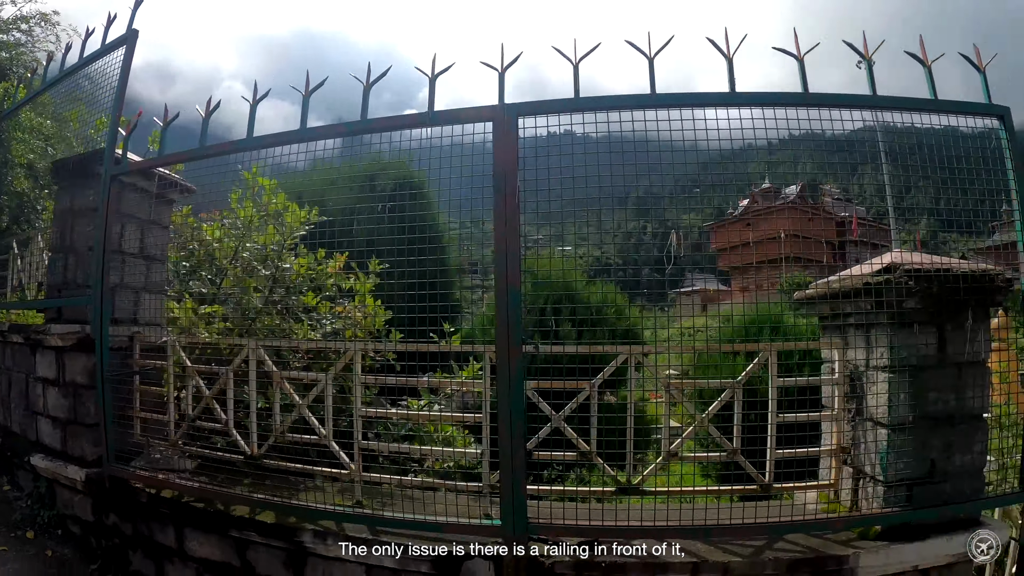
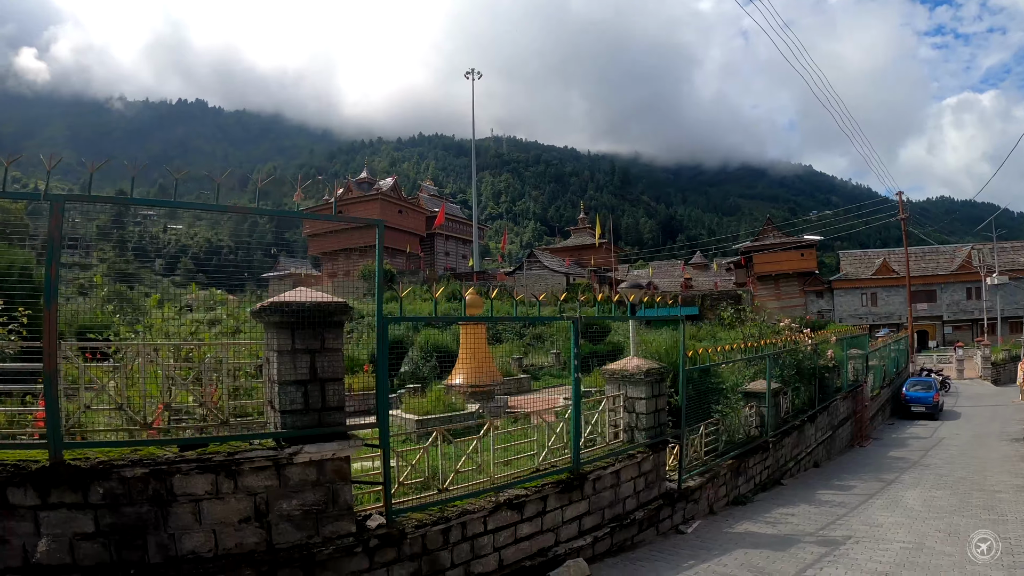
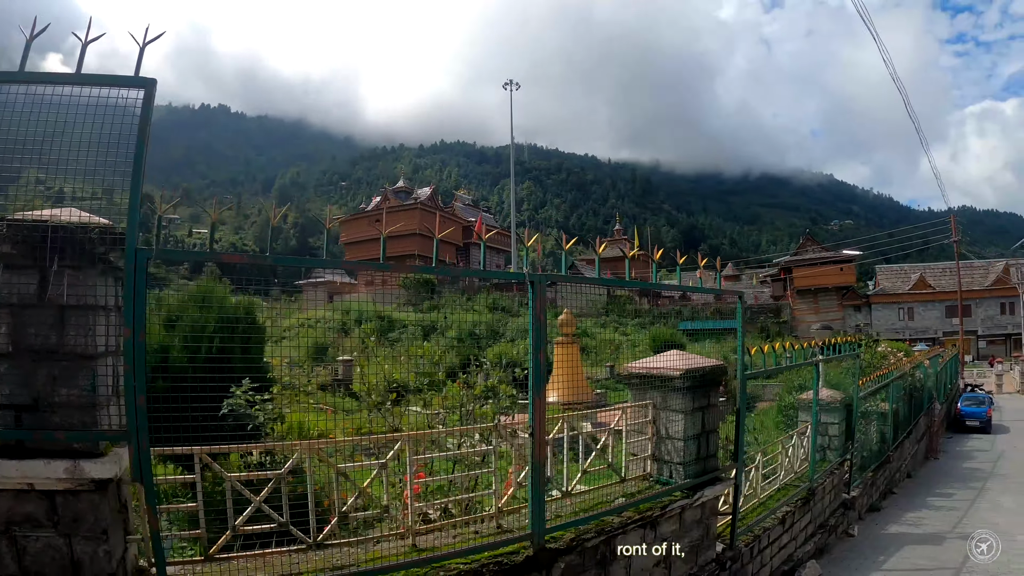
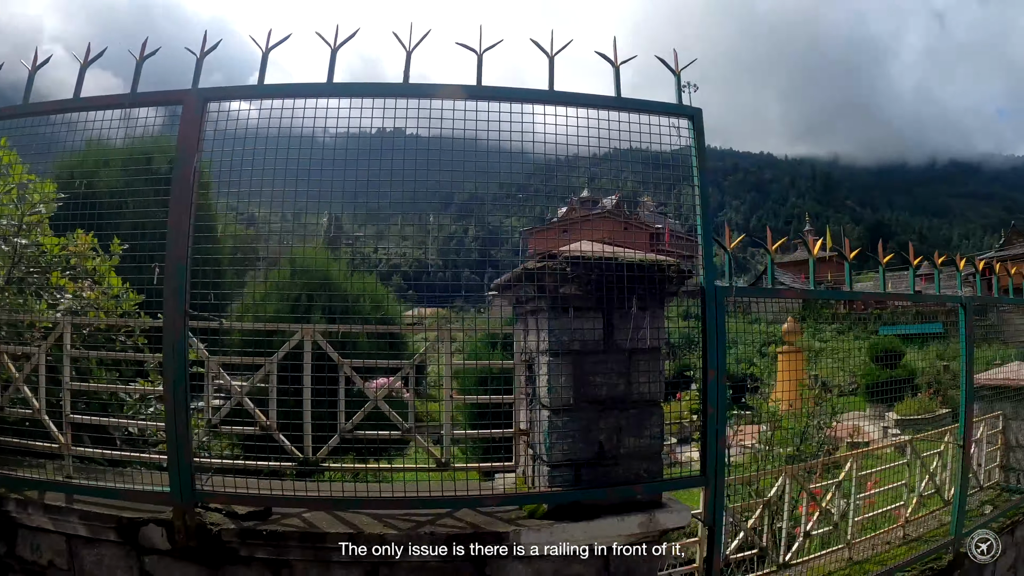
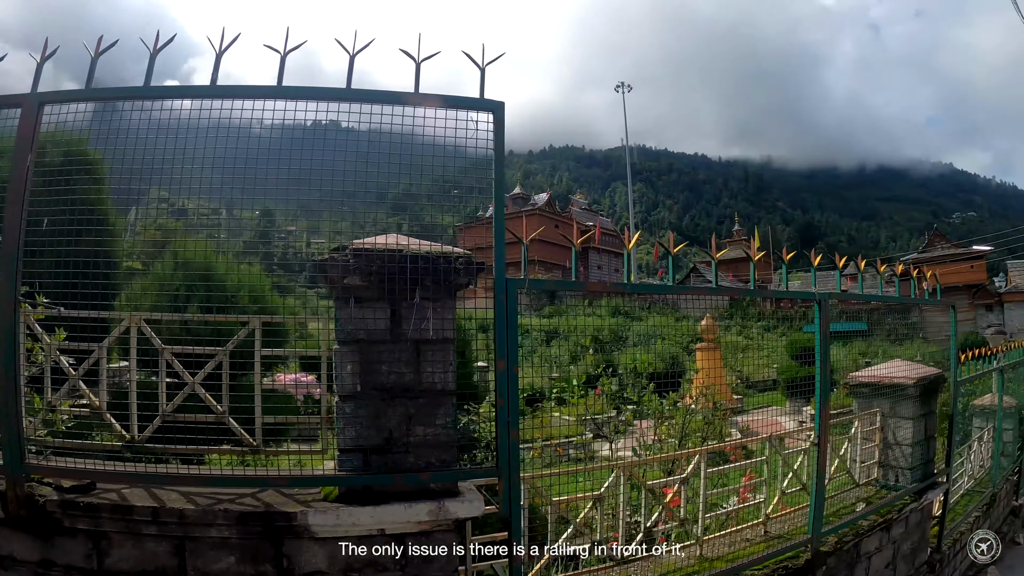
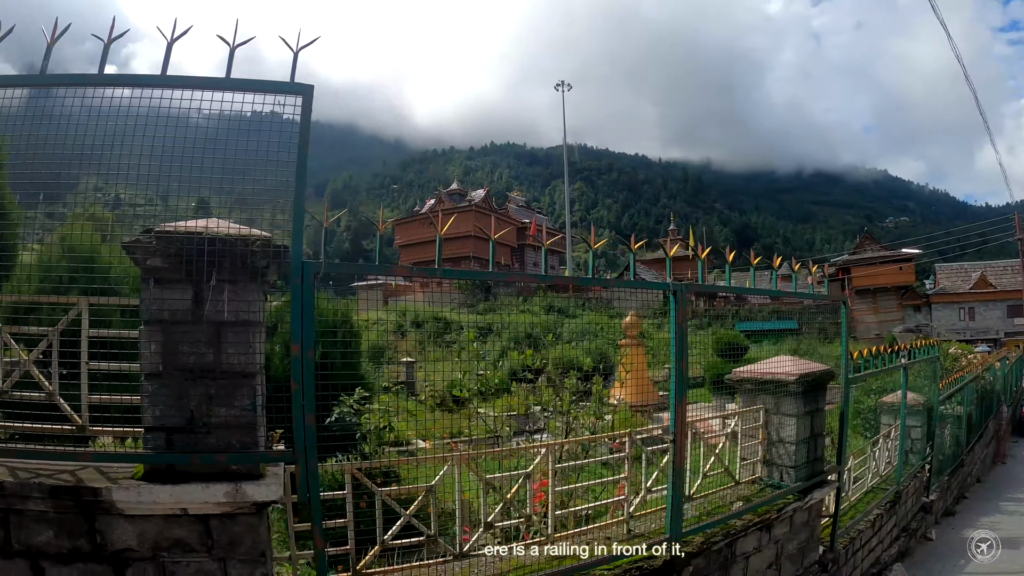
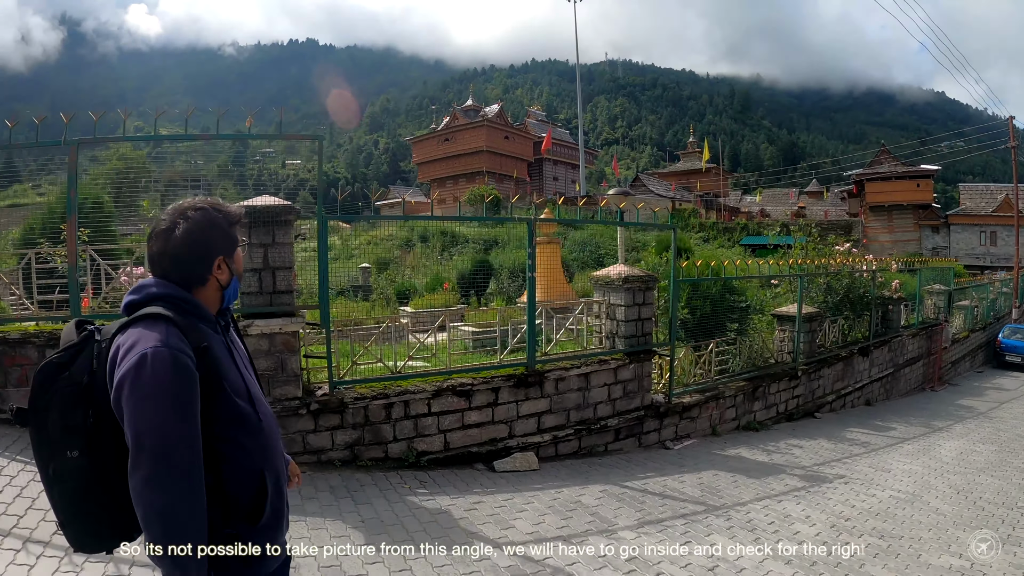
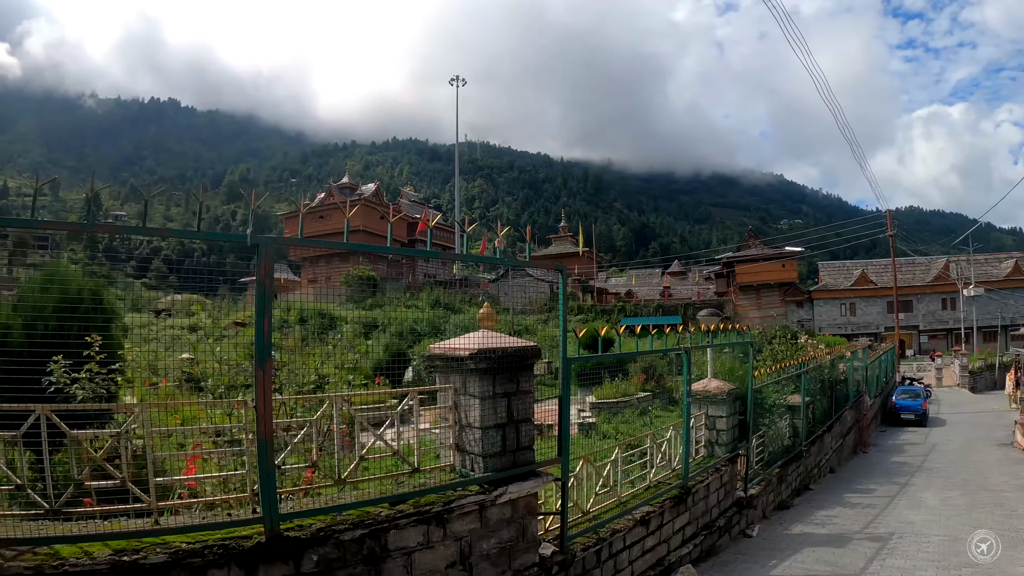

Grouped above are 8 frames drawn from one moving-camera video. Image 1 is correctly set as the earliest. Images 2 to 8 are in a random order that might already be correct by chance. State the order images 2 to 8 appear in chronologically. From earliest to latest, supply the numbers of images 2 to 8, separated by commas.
4, 5, 6, 3, 8, 2, 7
